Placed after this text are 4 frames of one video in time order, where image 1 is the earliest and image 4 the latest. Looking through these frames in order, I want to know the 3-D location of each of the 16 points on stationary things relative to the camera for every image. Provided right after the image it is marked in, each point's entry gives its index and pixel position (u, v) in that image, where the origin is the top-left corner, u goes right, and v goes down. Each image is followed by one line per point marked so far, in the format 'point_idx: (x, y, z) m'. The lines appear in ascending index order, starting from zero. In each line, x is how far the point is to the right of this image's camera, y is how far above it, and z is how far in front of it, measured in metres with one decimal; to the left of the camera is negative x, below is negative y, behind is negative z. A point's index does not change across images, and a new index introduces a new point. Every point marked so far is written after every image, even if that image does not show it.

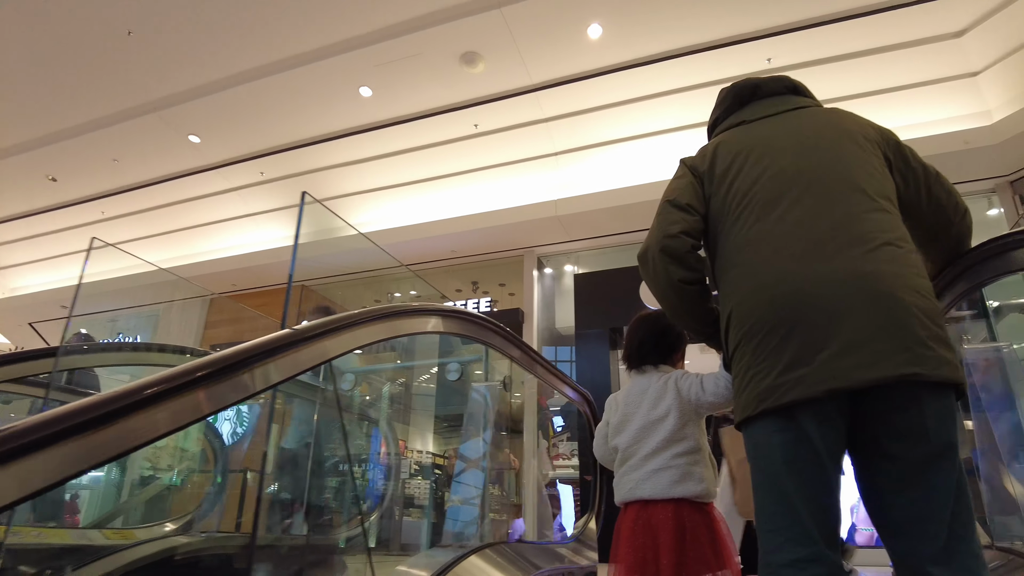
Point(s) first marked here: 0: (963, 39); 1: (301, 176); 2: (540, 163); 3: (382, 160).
0: (+3.7, +2.1, +5.3) m
1: (-2.6, +1.4, +8.0) m
2: (+0.3, +1.4, +6.9) m
3: (-1.5, +1.5, +7.4) m
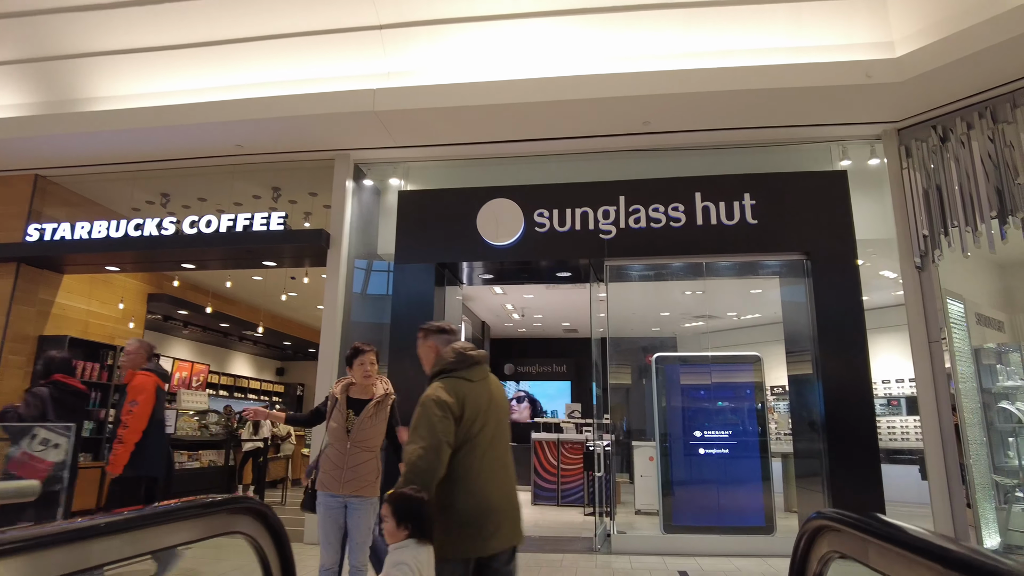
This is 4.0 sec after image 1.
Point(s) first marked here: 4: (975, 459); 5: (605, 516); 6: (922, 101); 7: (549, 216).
0: (+2.5, +2.3, +4.3) m
1: (-4.3, +2.4, +5.6) m
2: (-1.3, +2.0, +5.2) m
3: (-3.1, +2.3, +5.3) m
4: (+3.4, -1.2, +4.6) m
5: (+0.7, -1.8, +5.1) m
6: (+3.0, +1.4, +4.7) m
7: (+0.3, +0.6, +5.4) m
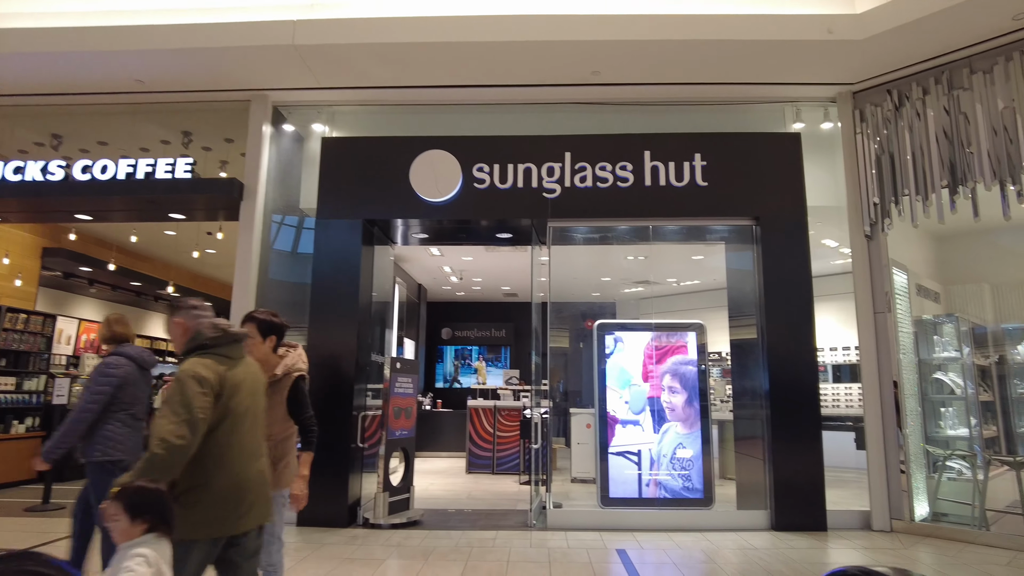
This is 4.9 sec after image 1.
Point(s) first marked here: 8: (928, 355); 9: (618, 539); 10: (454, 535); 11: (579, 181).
0: (+2.1, +2.5, +4.0) m
1: (-4.8, +2.7, +4.6) m
2: (-1.7, +2.4, +4.6) m
3: (-3.5, +2.7, +4.5) m
4: (+2.9, -1.0, +4.6) m
5: (+0.2, -1.5, +4.8) m
6: (+2.6, +1.6, +4.5) m
7: (-0.2, +0.9, +5.0) m
8: (+3.0, -0.5, +4.7) m
9: (+0.7, -1.7, +4.3) m
10: (-0.4, -1.7, +4.4) m
11: (+0.5, +0.8, +4.9) m
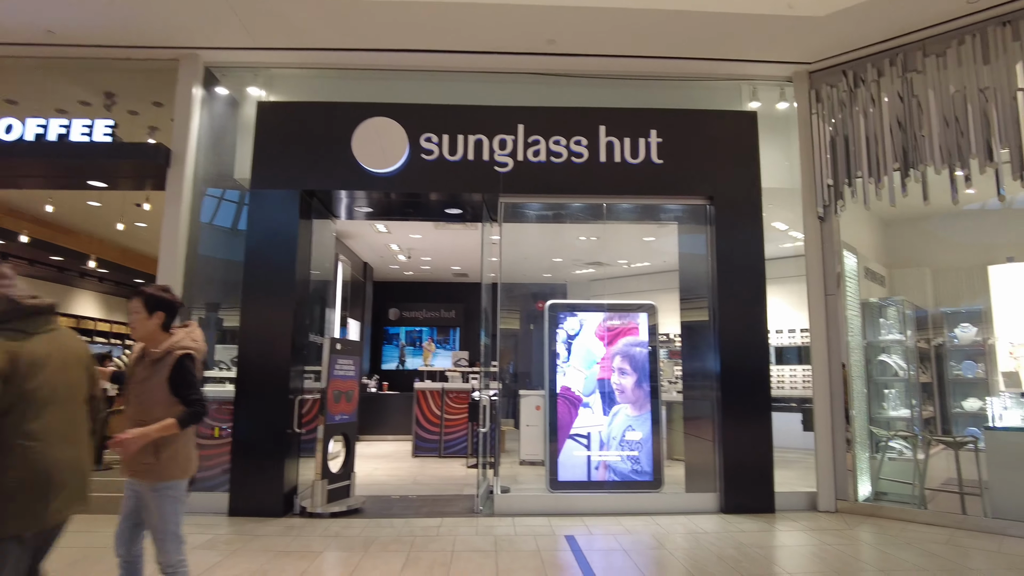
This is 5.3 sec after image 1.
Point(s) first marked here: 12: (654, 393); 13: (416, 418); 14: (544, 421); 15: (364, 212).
0: (+1.8, +2.6, +3.9) m
1: (-5.1, +2.9, +4.0) m
2: (-2.0, +2.5, +4.2) m
3: (-3.8, +2.8, +3.9) m
4: (+2.5, -0.9, +4.7) m
5: (-0.2, -1.3, +4.7) m
6: (+2.3, +1.7, +4.5) m
7: (-0.6, +1.1, +4.7) m
8: (+2.7, -0.4, +4.7) m
9: (+0.4, -1.5, +4.1) m
10: (-0.8, -1.5, +4.2) m
11: (+0.1, +1.0, +4.7) m
12: (+1.1, -0.8, +4.9) m
13: (-1.1, -1.5, +7.3) m
14: (+0.2, -1.0, +4.8) m
15: (-1.2, +0.6, +5.3) m
